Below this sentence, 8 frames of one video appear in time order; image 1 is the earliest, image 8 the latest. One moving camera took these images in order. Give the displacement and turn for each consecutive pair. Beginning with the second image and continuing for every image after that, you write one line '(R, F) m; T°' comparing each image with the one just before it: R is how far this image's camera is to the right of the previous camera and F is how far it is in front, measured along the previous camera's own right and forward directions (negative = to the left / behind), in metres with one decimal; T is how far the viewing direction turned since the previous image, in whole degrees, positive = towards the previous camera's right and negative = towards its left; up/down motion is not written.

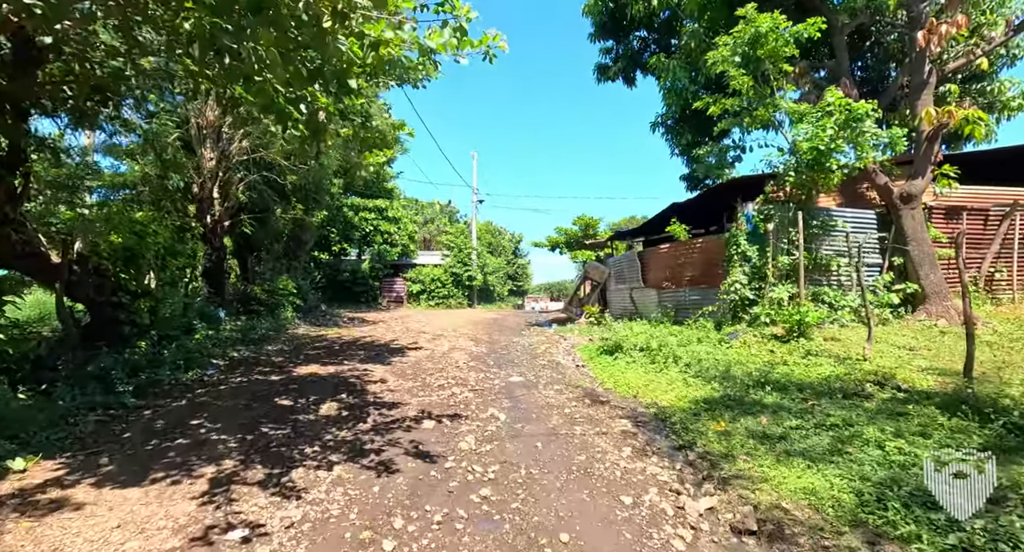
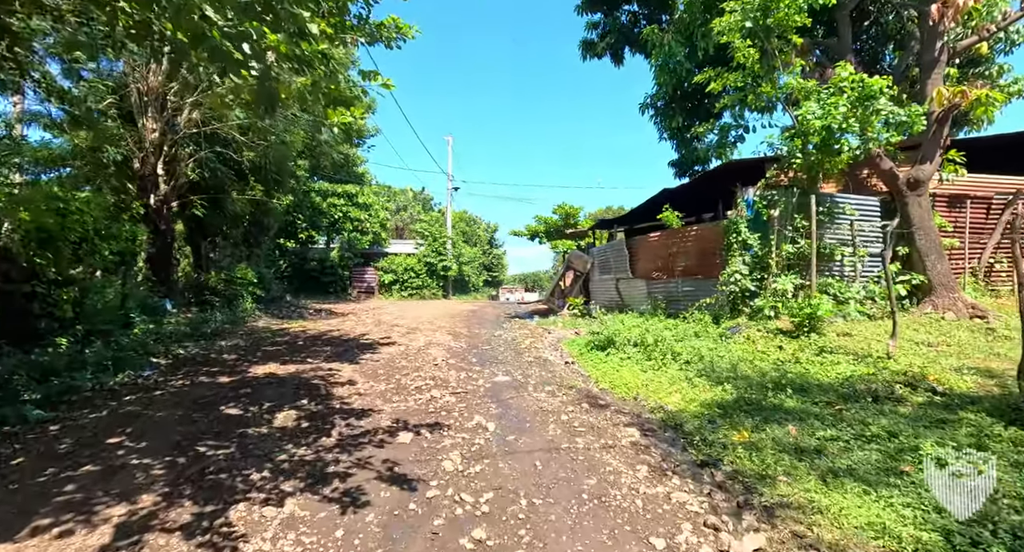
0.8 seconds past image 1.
(-0.2, +0.7) m; +3°
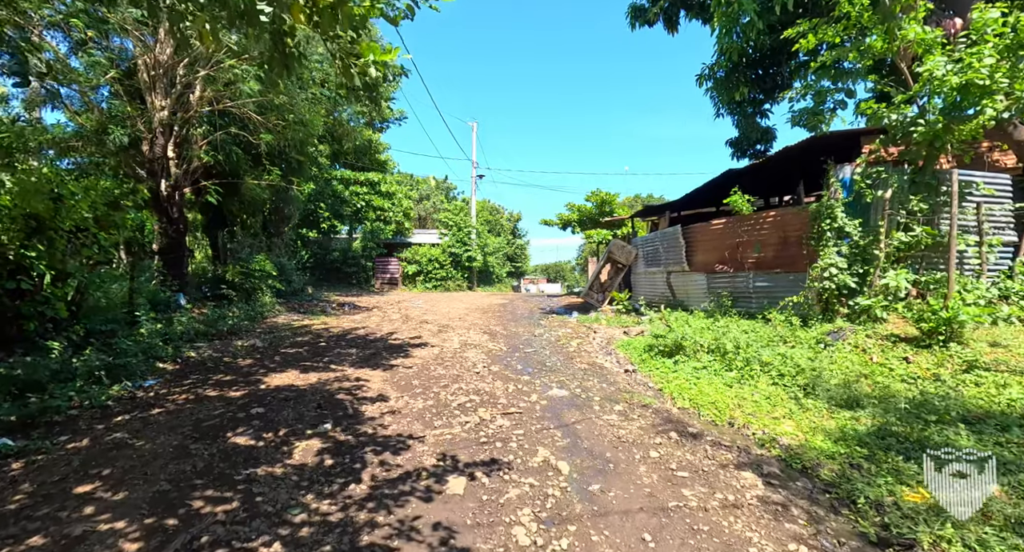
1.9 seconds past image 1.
(-0.4, +1.0) m; -2°
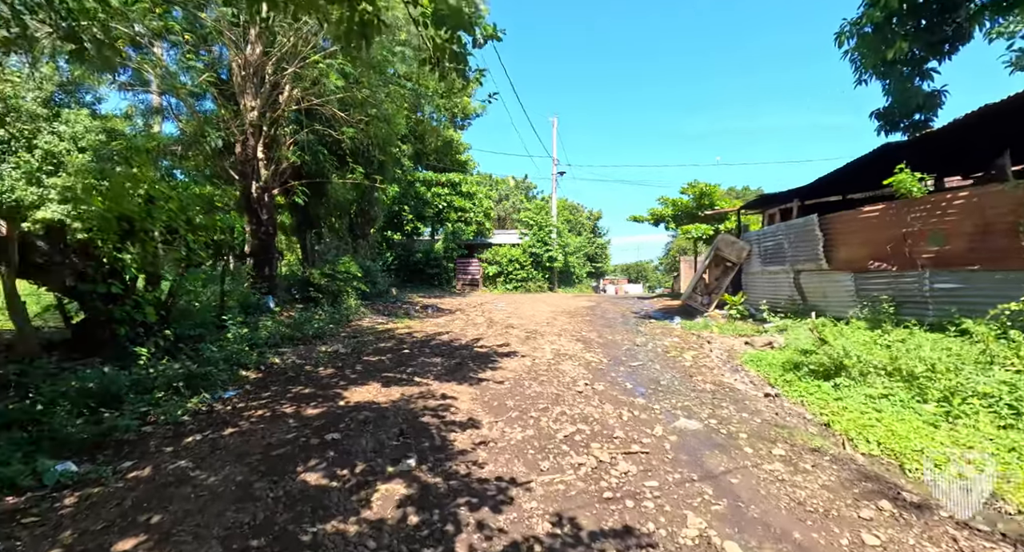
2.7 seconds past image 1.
(-0.4, +0.9) m; -10°
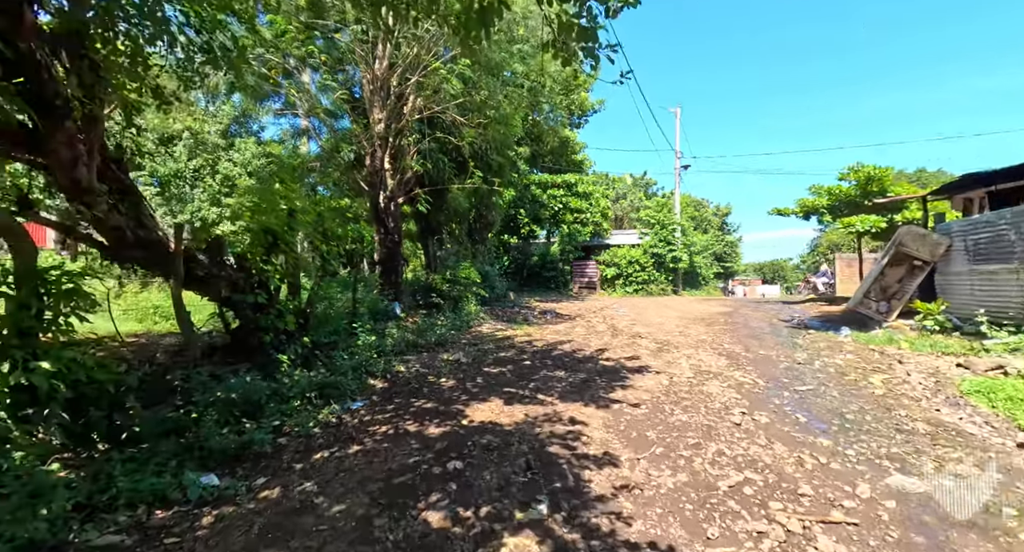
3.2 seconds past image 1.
(-0.2, +0.5) m; -14°
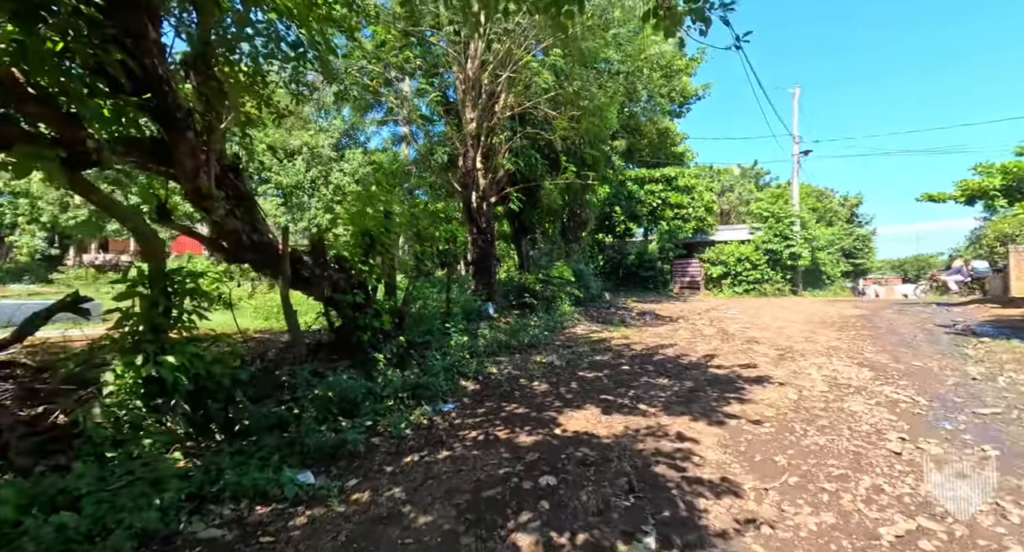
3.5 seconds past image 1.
(0.0, +0.3) m; -12°
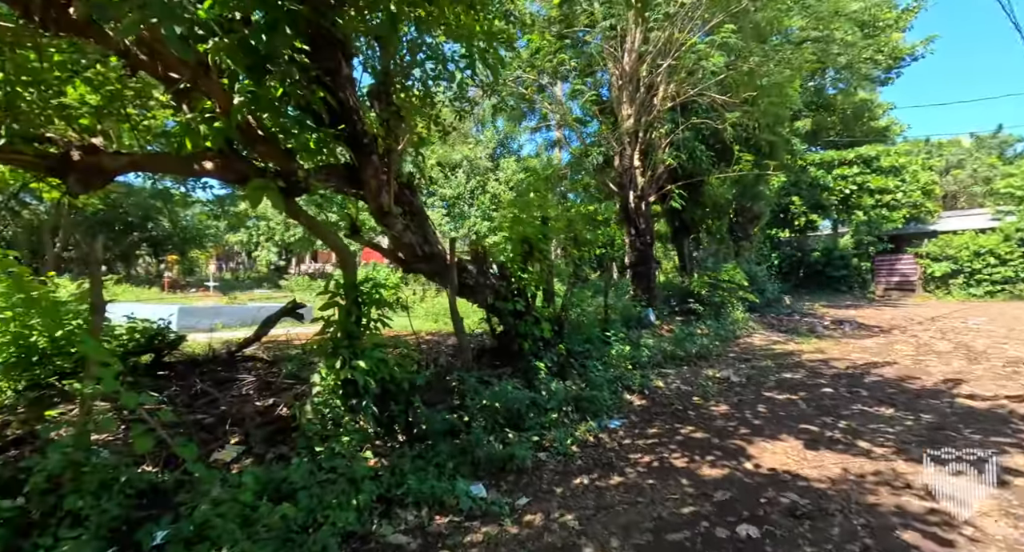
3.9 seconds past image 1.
(-0.2, +0.2) m; -18°
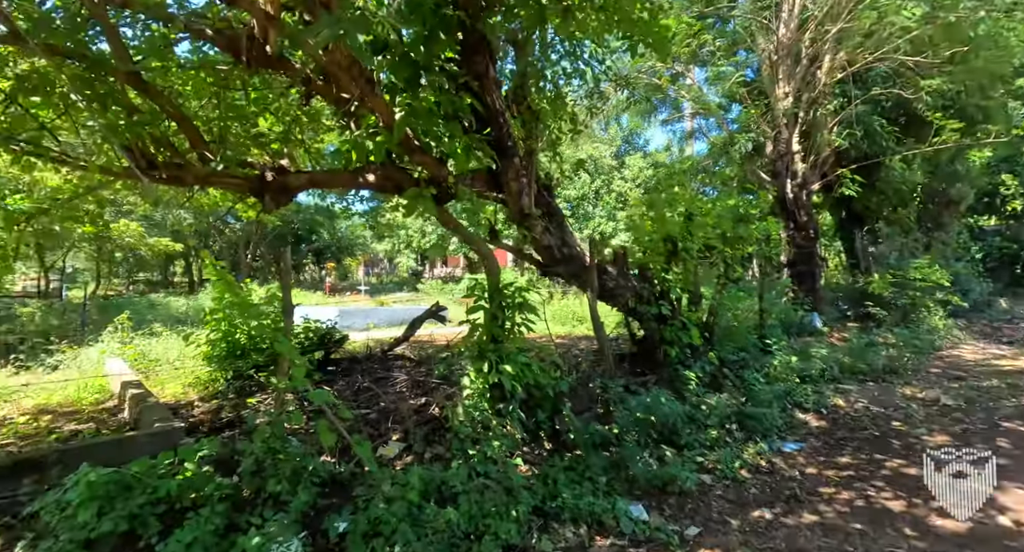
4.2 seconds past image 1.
(-0.2, +0.1) m; -15°
